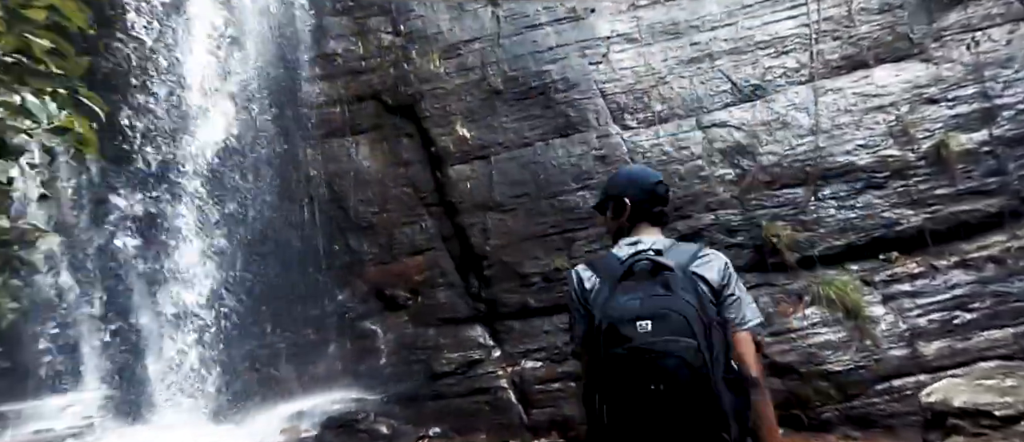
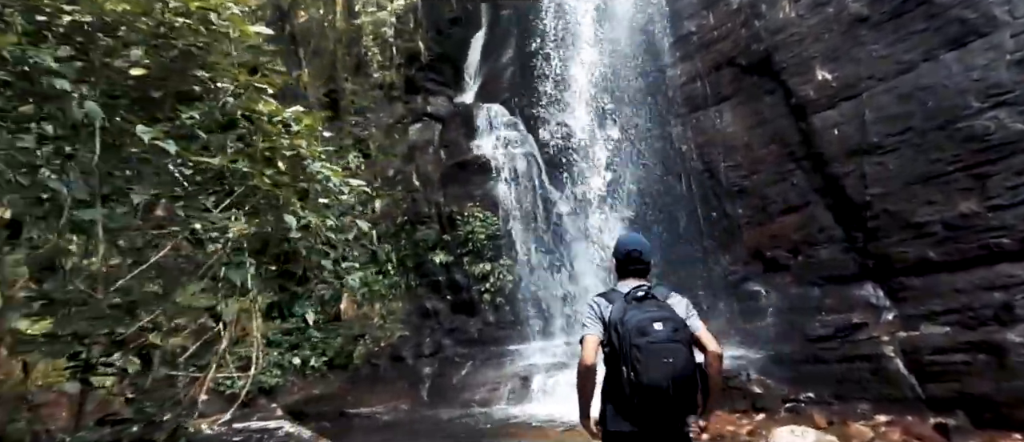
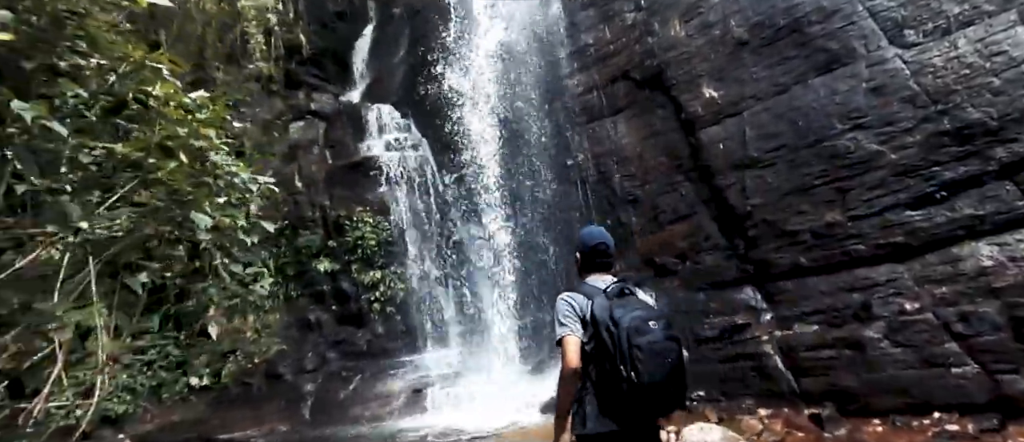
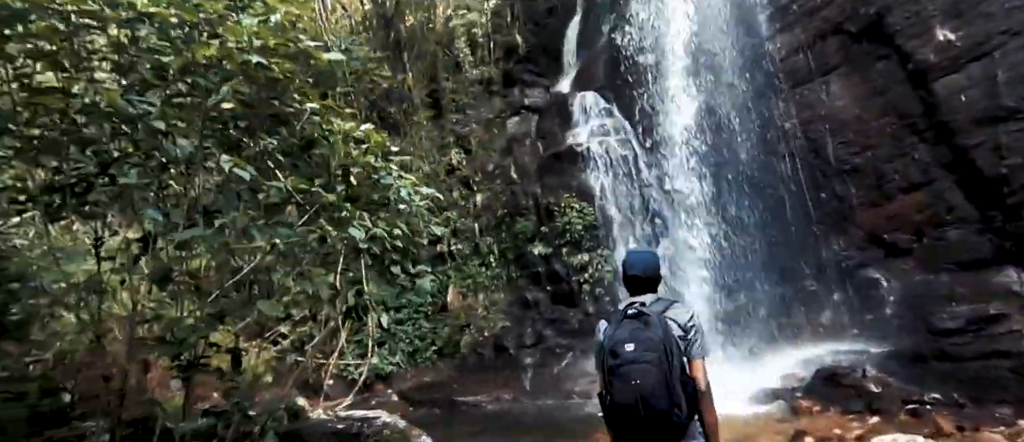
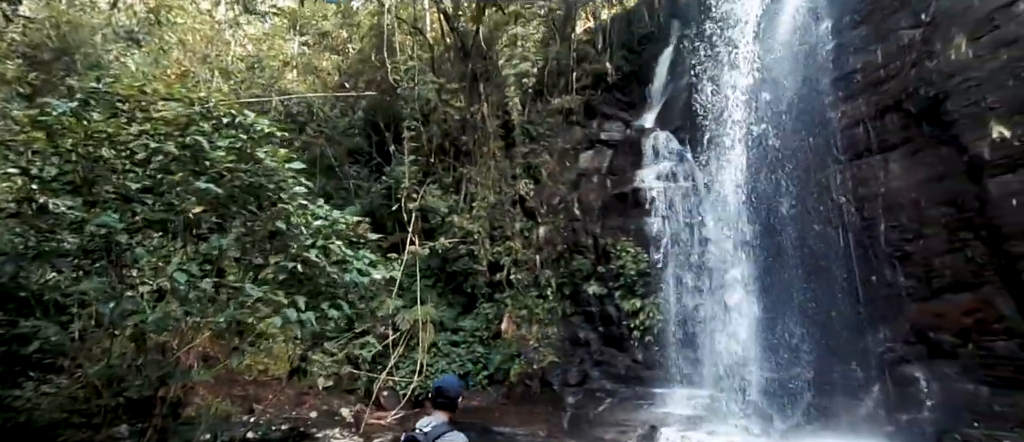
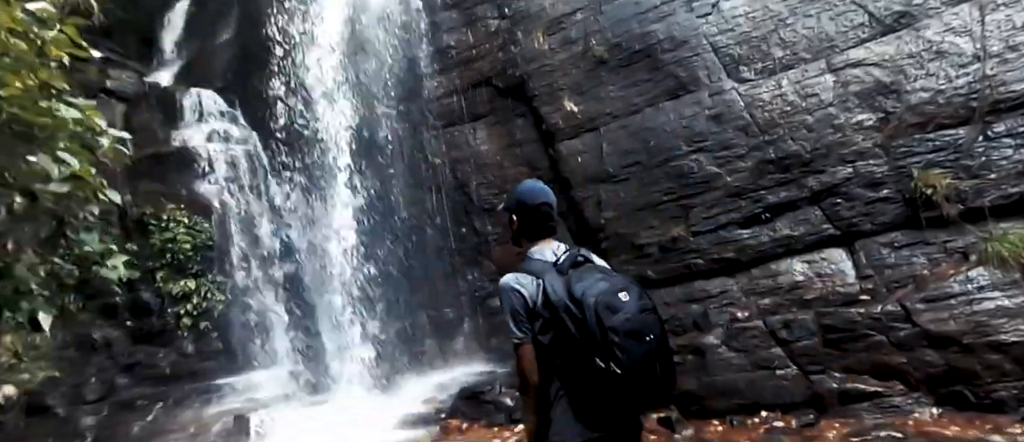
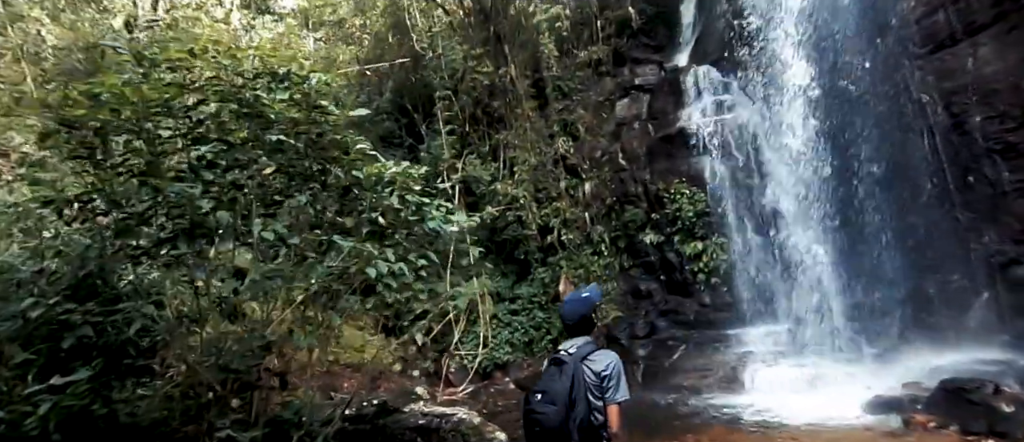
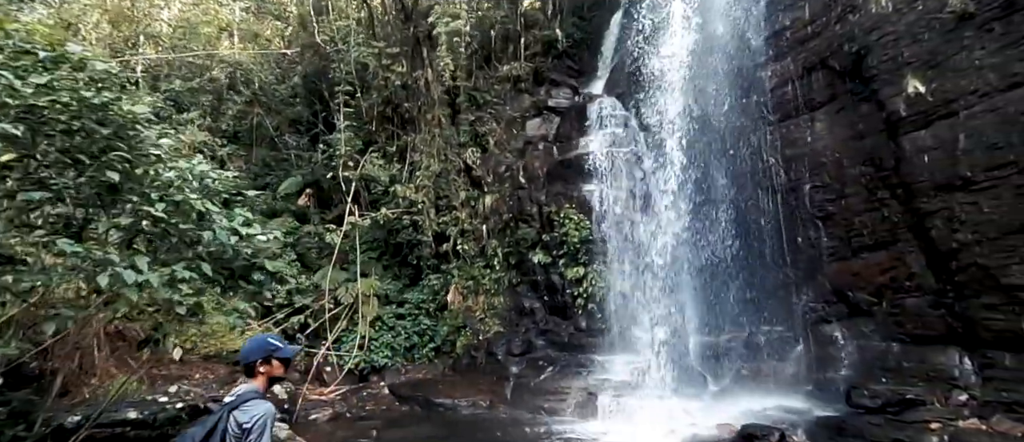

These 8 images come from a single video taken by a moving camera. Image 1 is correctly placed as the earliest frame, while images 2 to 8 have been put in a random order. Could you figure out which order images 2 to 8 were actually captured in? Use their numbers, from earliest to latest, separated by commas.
6, 3, 2, 4, 7, 5, 8
